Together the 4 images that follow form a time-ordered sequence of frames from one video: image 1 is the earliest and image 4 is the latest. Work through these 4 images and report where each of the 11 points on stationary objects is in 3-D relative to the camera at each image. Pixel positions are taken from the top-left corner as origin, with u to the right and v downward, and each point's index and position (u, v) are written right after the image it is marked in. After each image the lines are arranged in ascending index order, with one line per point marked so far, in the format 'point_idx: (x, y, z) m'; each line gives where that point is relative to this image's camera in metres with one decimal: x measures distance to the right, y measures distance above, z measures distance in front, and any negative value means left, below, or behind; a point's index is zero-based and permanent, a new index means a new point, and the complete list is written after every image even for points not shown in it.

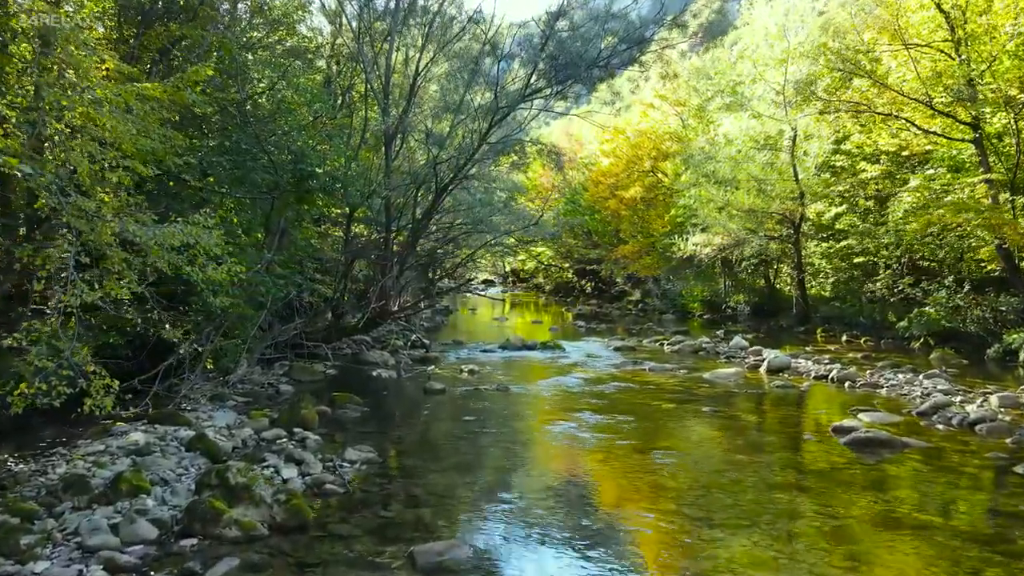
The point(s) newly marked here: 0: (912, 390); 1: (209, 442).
0: (+7.9, -2.0, +13.3) m
1: (-3.7, -1.9, +8.2) m
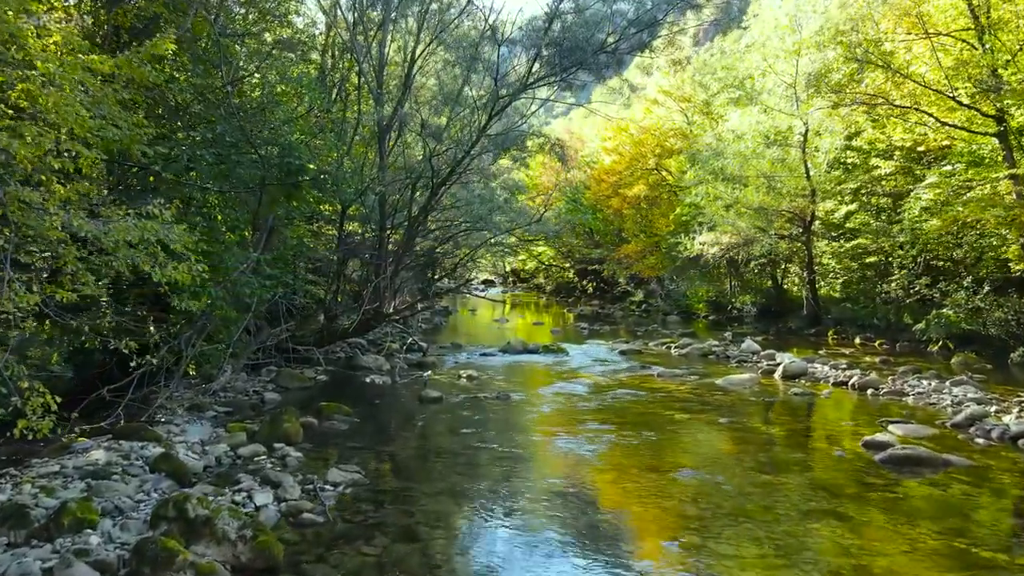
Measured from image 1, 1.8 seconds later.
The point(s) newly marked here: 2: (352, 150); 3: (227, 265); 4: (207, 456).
0: (+8.0, -2.1, +12.4) m
1: (-3.7, -1.9, +7.4) m
2: (-3.9, +3.4, +16.4) m
3: (-4.8, +0.4, +11.5) m
4: (-3.7, -2.1, +8.2) m
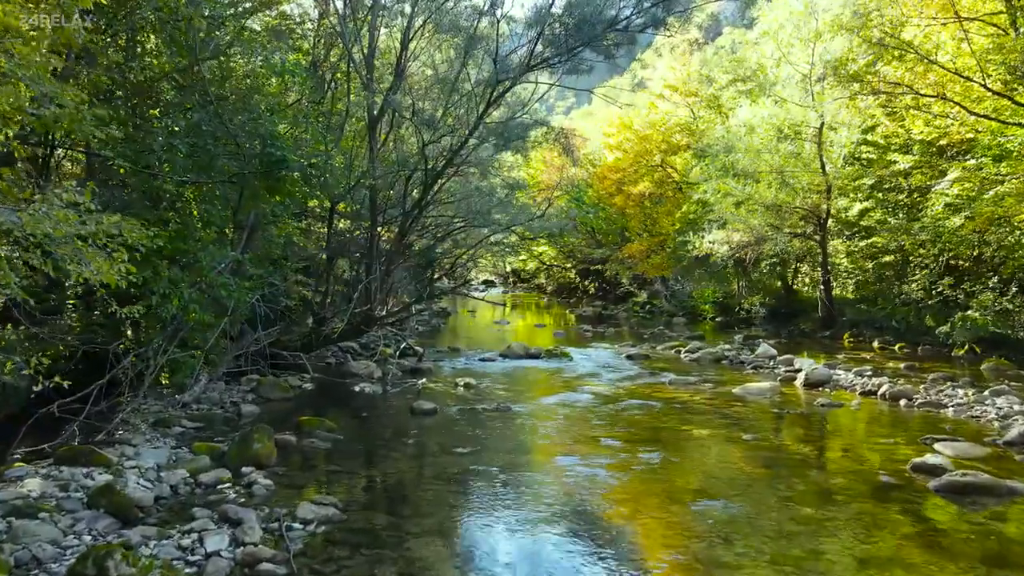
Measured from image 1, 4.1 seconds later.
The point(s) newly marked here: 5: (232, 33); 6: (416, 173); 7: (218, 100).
0: (+8.0, -2.1, +11.3) m
1: (-3.7, -2.0, +6.3) m
2: (-3.9, +3.3, +15.3) m
3: (-4.8, +0.4, +10.4) m
4: (-3.7, -2.1, +7.1) m
5: (-5.0, +4.6, +12.1) m
6: (-2.1, +2.6, +15.0) m
7: (-5.0, +3.2, +11.4) m
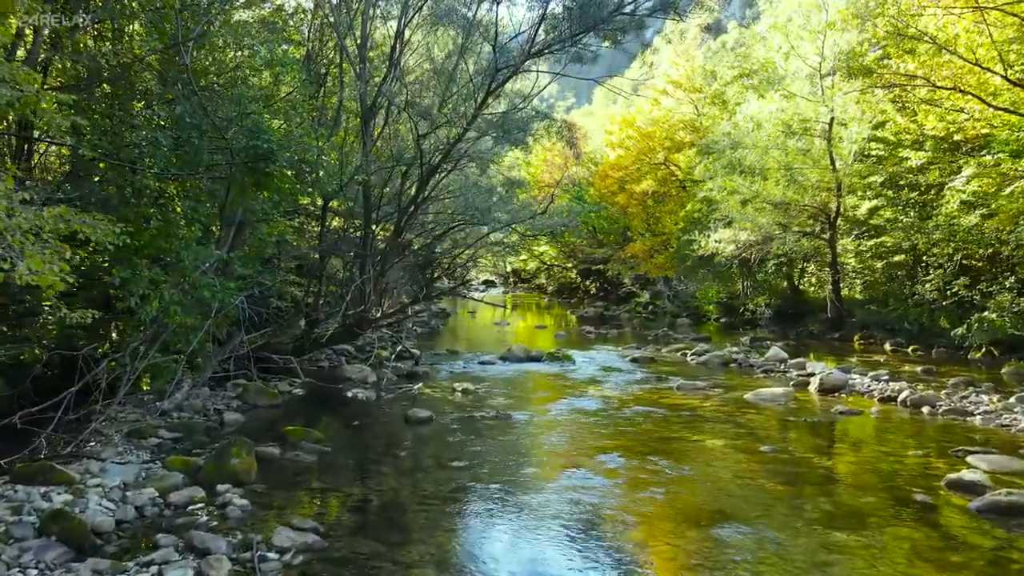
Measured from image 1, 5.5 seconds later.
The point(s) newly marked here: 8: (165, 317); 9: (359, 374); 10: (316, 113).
0: (+8.0, -2.1, +10.7) m
1: (-3.7, -2.0, +5.6) m
2: (-3.9, +3.3, +14.7) m
3: (-4.8, +0.4, +9.8) m
4: (-3.7, -2.1, +6.5) m
5: (-5.0, +4.6, +11.4) m
6: (-2.1, +2.6, +14.3) m
7: (-5.0, +3.2, +10.7) m
8: (-5.0, -0.4, +9.6) m
9: (-3.4, -1.9, +14.7) m
10: (-4.2, +3.8, +14.4) m
